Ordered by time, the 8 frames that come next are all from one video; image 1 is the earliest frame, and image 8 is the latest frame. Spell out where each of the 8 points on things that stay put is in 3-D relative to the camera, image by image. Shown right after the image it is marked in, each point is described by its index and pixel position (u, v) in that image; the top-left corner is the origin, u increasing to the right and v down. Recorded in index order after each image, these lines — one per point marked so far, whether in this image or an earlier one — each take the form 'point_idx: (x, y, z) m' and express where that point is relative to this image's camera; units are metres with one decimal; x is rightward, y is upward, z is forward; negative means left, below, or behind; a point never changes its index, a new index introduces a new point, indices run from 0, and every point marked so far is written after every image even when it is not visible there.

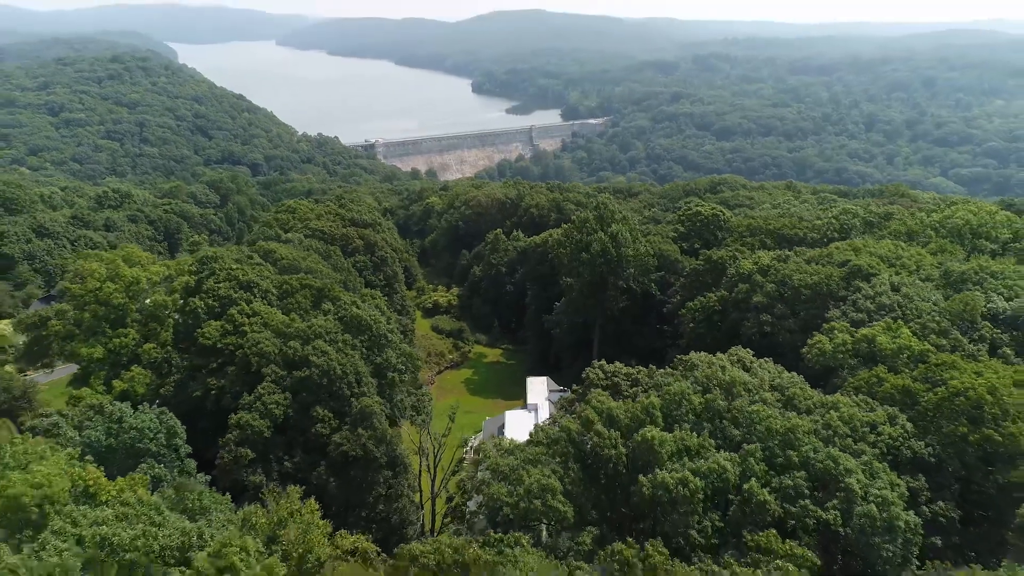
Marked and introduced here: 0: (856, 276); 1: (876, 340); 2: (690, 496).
0: (+11.0, +0.4, +17.4) m
1: (+9.2, -1.3, +13.8) m
2: (+2.9, -3.4, +9.0) m
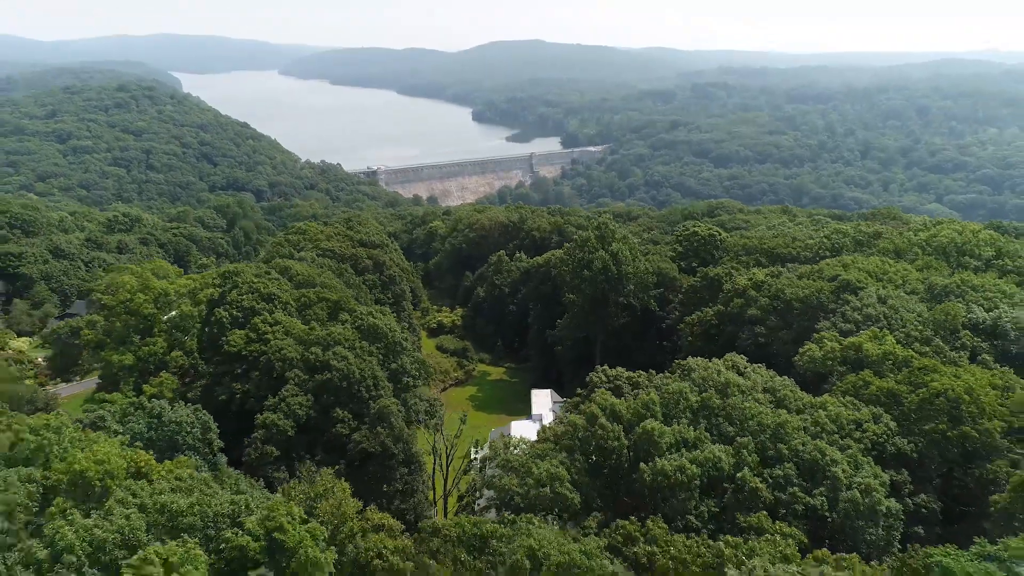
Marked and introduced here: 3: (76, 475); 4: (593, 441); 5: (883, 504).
0: (+11.2, 0.0, +18.3) m
1: (+9.4, -1.6, +14.6) m
2: (+3.1, -3.5, +9.7) m
3: (-6.4, -2.7, +8.0) m
4: (+1.7, -3.1, +11.0) m
5: (+6.7, -3.9, +9.8) m
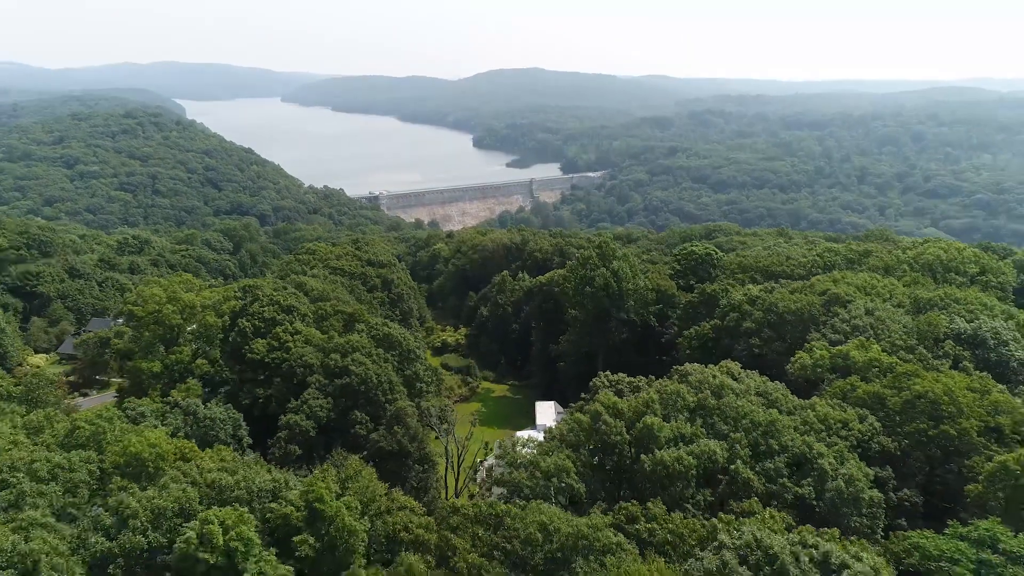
0: (+11.4, -0.5, +19.3) m
1: (+9.6, -1.9, +15.5) m
2: (+3.3, -3.5, +10.5) m
3: (-6.2, -2.7, +8.9) m
4: (+1.9, -3.2, +11.9) m
5: (+6.9, -4.0, +10.6) m
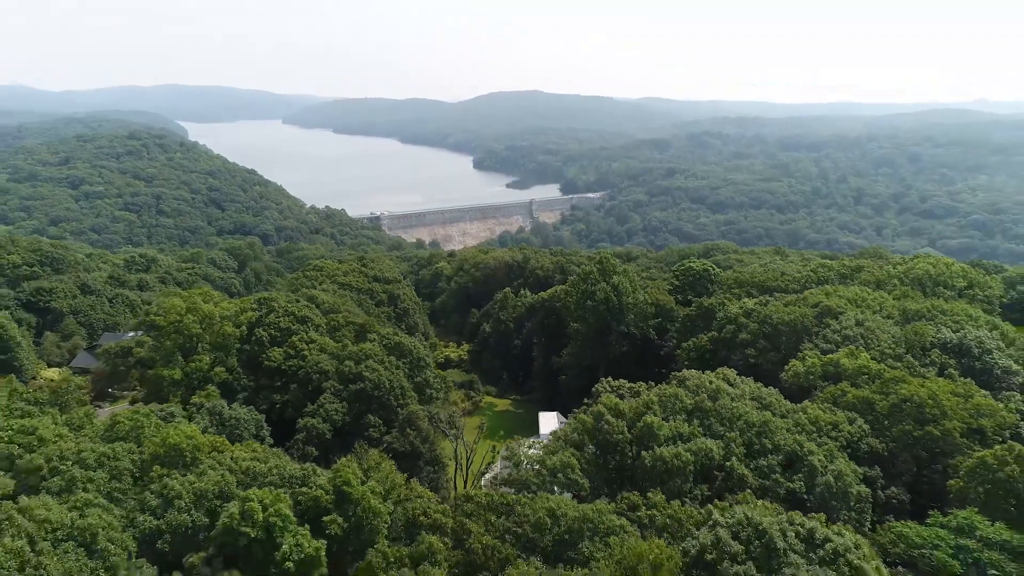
0: (+11.6, -0.9, +20.0) m
1: (+9.8, -2.2, +16.2) m
2: (+3.5, -3.7, +11.2) m
3: (-6.0, -2.8, +9.6) m
4: (+2.0, -3.4, +12.5) m
5: (+7.1, -4.1, +11.2) m
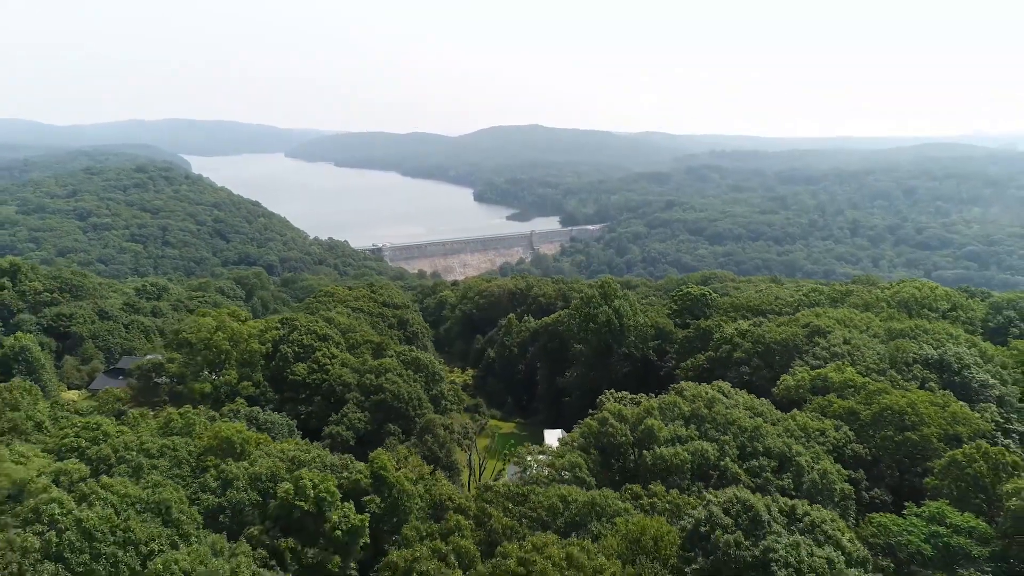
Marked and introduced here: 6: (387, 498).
0: (+11.9, -1.8, +21.3) m
1: (+10.1, -2.8, +17.4) m
2: (+3.8, -4.0, +12.3) m
3: (-5.7, -3.0, +10.7) m
4: (+2.3, -3.8, +13.6) m
5: (+7.4, -4.4, +12.3) m
6: (-2.2, -3.6, +9.4) m
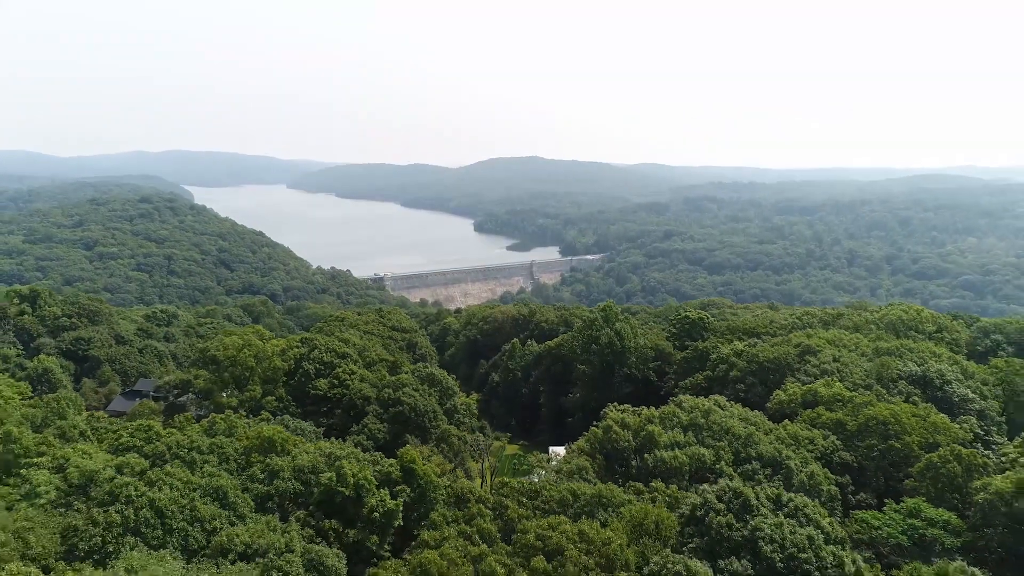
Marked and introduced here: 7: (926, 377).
0: (+12.2, -2.6, +22.4) m
1: (+10.4, -3.5, +18.5) m
2: (+4.1, -4.4, +13.4) m
3: (-5.4, -3.3, +11.8) m
4: (+2.6, -4.3, +14.7) m
5: (+7.7, -4.8, +13.3) m
6: (-1.9, -3.9, +10.5) m
7: (+14.7, -3.2, +19.3) m
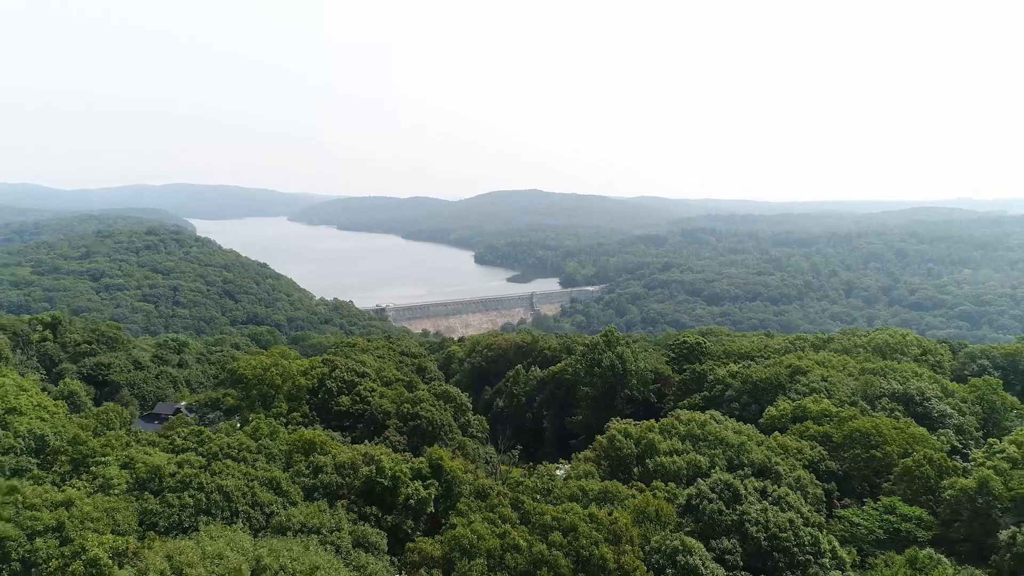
0: (+12.5, -3.7, +23.8) m
1: (+10.7, -4.3, +19.9) m
2: (+4.4, -4.9, +14.7) m
3: (-5.1, -3.8, +13.2) m
4: (+3.0, -4.9, +16.0) m
5: (+8.0, -5.4, +14.6) m
6: (-1.5, -4.2, +11.9) m
7: (+15.0, -4.0, +20.7) m
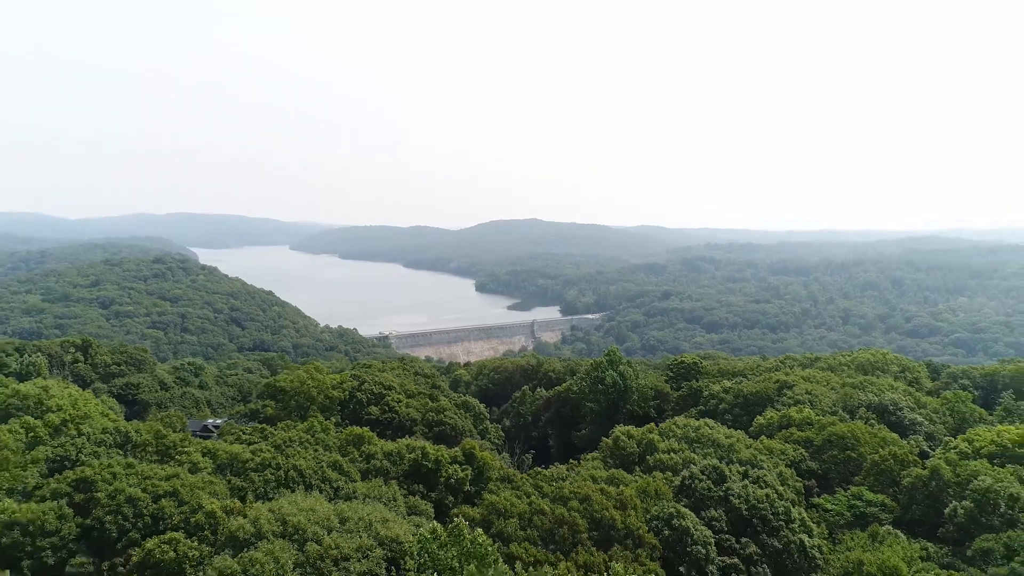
0: (+13.1, -4.8, +26.0) m
1: (+11.3, -5.2, +22.0) m
2: (+5.0, -5.5, +16.8) m
3: (-4.5, -4.2, +15.4) m
4: (+3.5, -5.5, +18.2) m
5: (+8.6, -5.9, +16.7) m
6: (-1.0, -4.7, +14.0) m
7: (+15.6, -4.9, +22.9) m
